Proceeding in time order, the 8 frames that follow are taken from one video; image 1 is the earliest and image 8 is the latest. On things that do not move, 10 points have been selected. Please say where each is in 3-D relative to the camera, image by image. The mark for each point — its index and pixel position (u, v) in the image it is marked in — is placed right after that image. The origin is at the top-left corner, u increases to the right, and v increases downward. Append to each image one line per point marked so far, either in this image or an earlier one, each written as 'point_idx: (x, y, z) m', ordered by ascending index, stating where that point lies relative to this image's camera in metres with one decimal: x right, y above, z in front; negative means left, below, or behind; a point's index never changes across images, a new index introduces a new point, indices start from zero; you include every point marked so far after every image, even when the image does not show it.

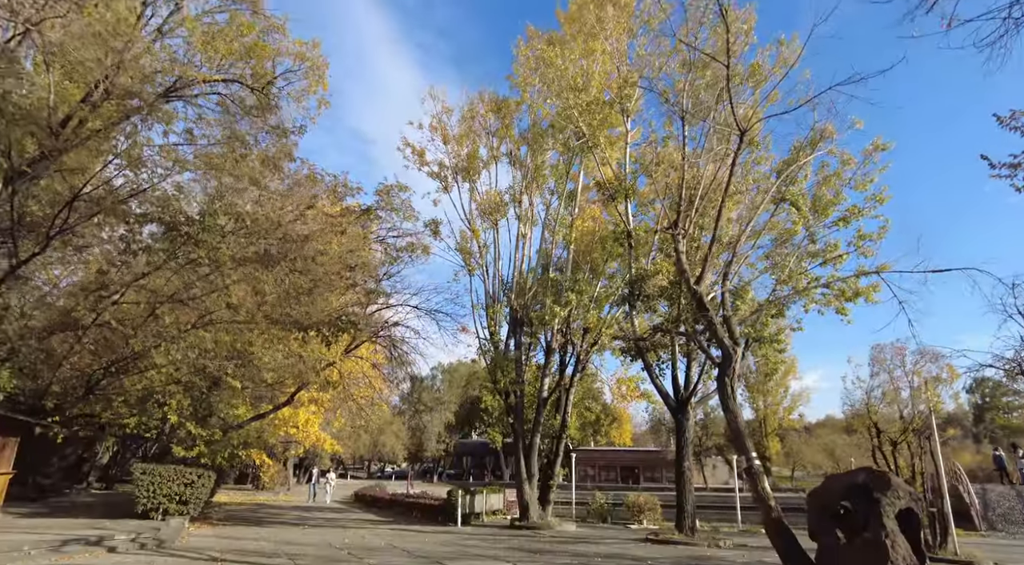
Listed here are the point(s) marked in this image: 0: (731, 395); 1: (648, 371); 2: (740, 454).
0: (+3.4, -1.7, +9.5) m
1: (+4.0, -2.6, +18.0) m
2: (+3.4, -2.5, +9.1) m
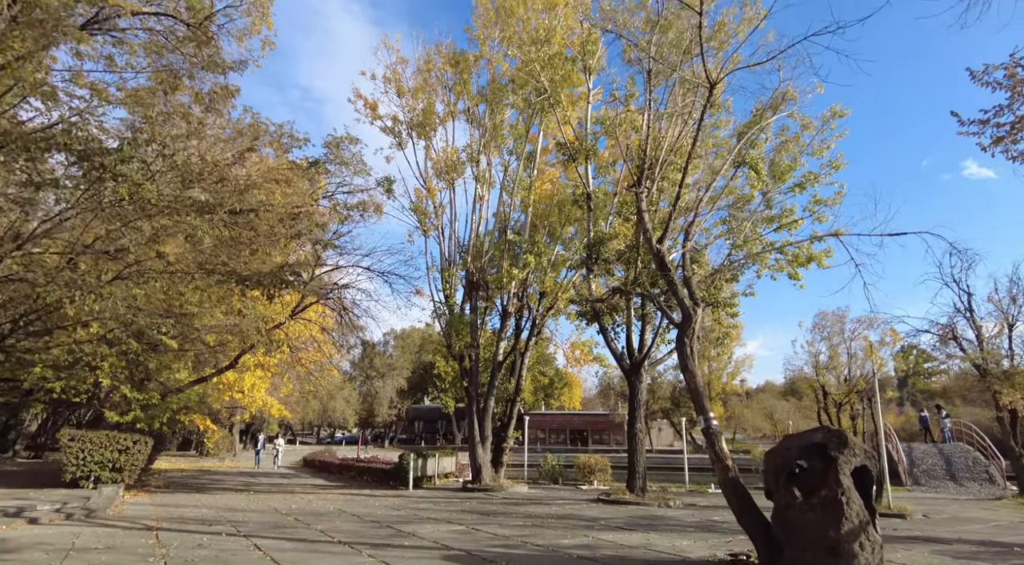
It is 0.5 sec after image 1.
0: (+2.8, -1.1, +9.4) m
1: (+2.7, -1.5, +18.0) m
2: (+2.8, -2.0, +9.0) m
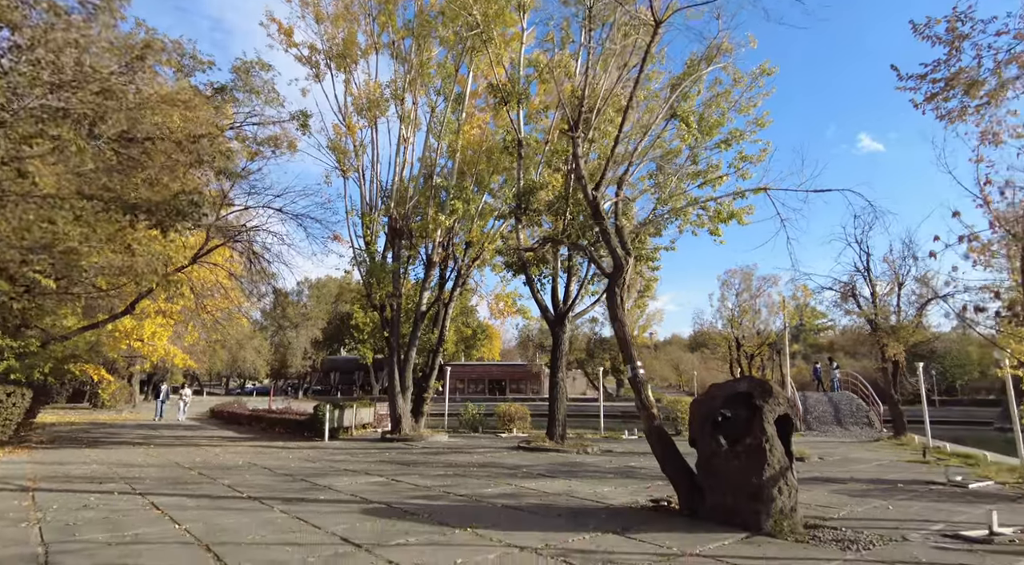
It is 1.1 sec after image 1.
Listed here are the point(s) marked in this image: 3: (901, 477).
0: (+1.7, -0.3, +9.3) m
1: (+0.5, -0.1, +17.8) m
2: (+1.7, -1.2, +9.0) m
3: (+7.7, -3.8, +12.1) m
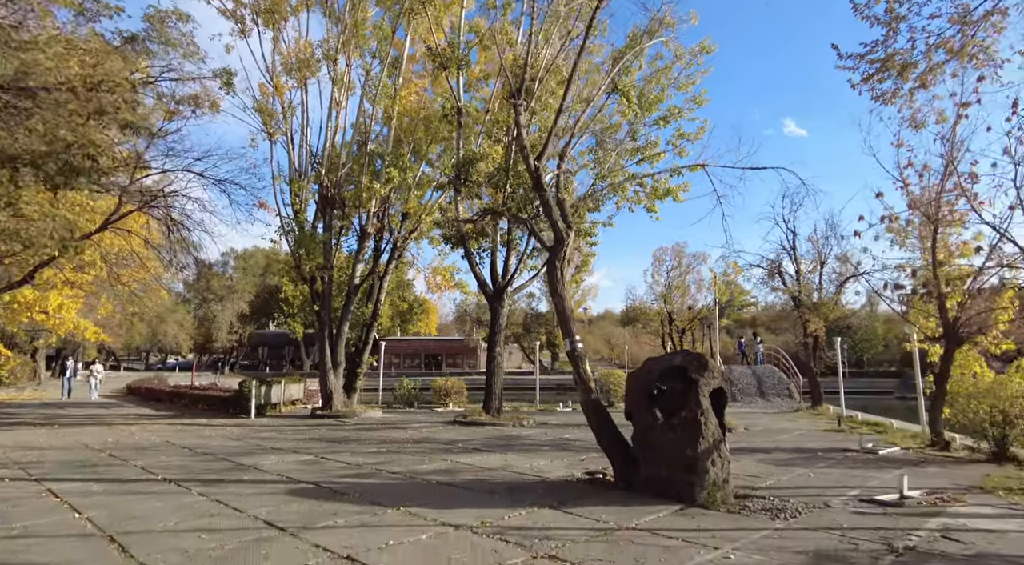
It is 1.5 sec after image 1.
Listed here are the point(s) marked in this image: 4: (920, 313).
0: (+0.7, +0.1, +9.2) m
1: (-1.3, +0.7, +17.5) m
2: (+0.8, -0.8, +8.9) m
3: (+6.4, -3.4, +12.7) m
4: (+9.0, -0.7, +13.4) m
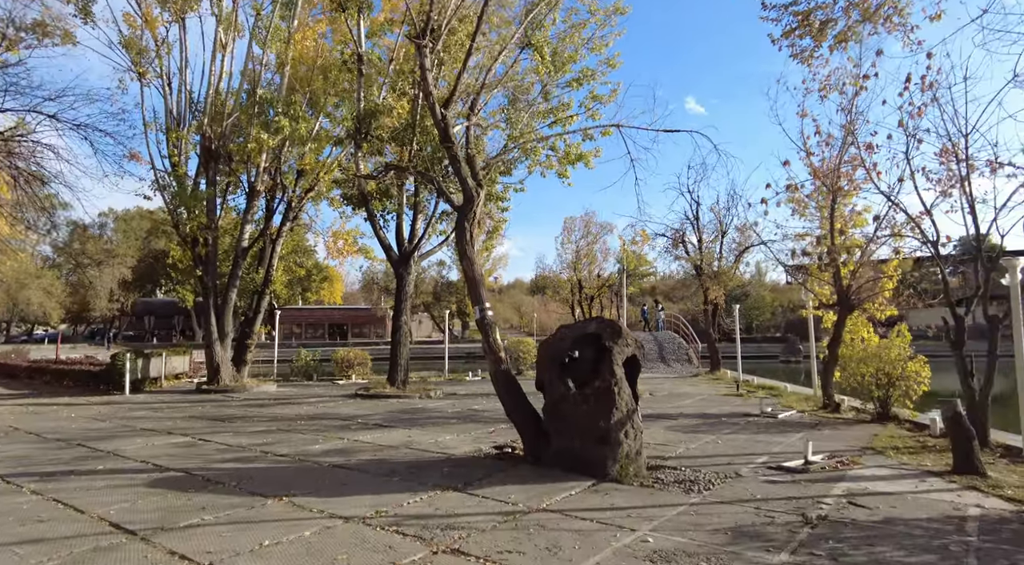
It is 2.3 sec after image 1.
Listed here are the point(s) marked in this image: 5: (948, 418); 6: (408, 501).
0: (-0.6, +0.6, +8.5) m
1: (-3.8, +1.6, +16.3) m
2: (-0.5, -0.3, +8.3) m
3: (+4.4, -2.7, +13.0) m
4: (+6.9, 0.0, +13.9) m
5: (+4.9, -1.5, +6.9) m
6: (-1.0, -2.1, +5.8) m
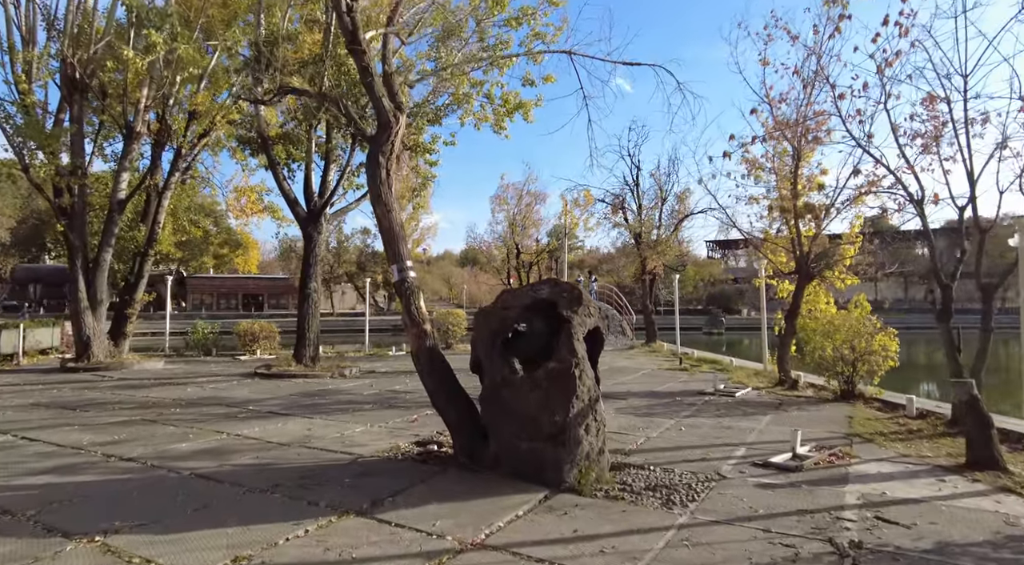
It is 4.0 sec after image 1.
0: (-1.4, +1.1, +6.6) m
1: (-5.4, +2.5, +14.0) m
2: (-1.3, +0.2, +6.4) m
3: (+3.1, -2.0, +11.8) m
4: (+5.4, +0.7, +12.9) m
5: (+4.3, -1.1, +5.8) m
6: (-1.5, -1.7, +4.0) m
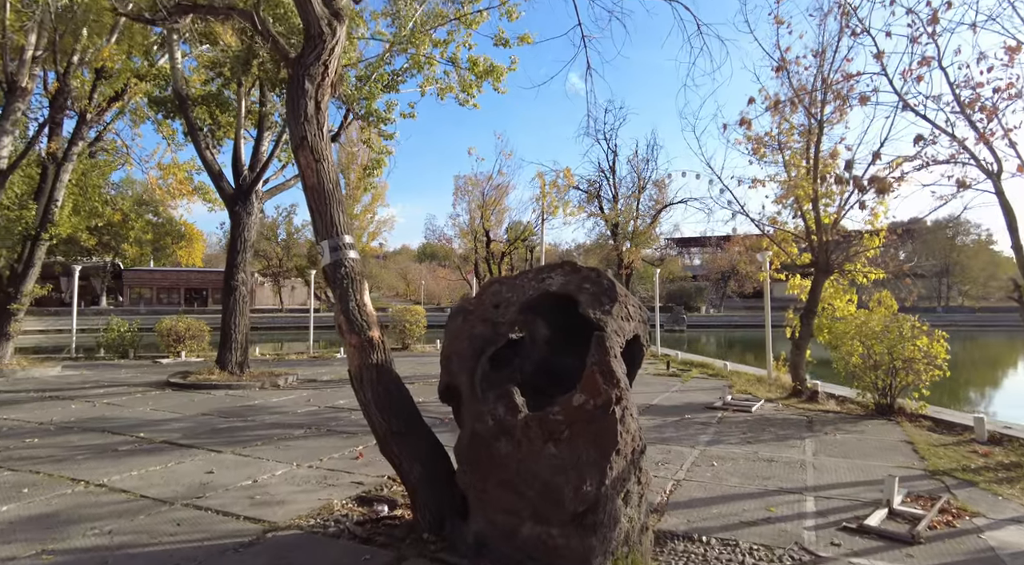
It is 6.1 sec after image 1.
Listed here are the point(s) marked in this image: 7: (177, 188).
0: (-1.5, +1.2, +4.5) m
1: (-6.0, +2.7, +11.6) m
2: (-1.4, +0.3, +4.4) m
3: (+2.6, -1.9, +10.0) m
4: (+4.9, +0.8, +11.3) m
5: (+4.2, -1.1, +4.1) m
6: (-1.4, -1.6, +2.0) m
7: (-10.2, +2.9, +18.8) m
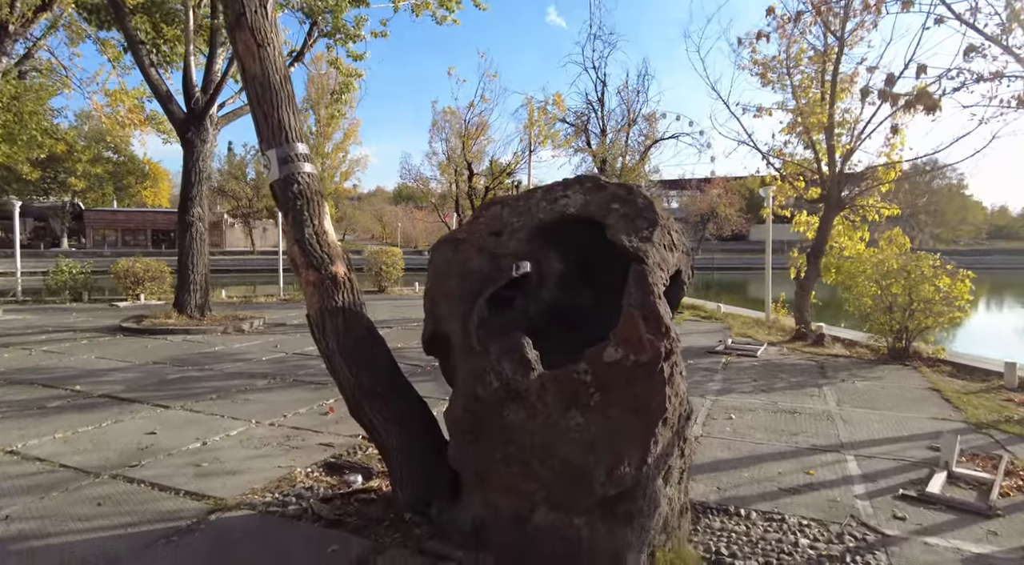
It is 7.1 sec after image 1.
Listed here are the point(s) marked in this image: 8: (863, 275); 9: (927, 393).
0: (-1.5, +1.7, +3.5) m
1: (-6.3, +3.8, +10.2) m
2: (-1.4, +0.7, +3.4) m
3: (+2.4, -0.9, +9.4) m
4: (+4.6, +1.9, +10.5) m
5: (+4.2, -0.6, +3.5) m
6: (-1.3, -1.3, +1.2) m
7: (-10.8, +4.6, +17.2) m
8: (+4.8, +0.1, +8.3) m
9: (+4.1, -1.1, +6.1) m
